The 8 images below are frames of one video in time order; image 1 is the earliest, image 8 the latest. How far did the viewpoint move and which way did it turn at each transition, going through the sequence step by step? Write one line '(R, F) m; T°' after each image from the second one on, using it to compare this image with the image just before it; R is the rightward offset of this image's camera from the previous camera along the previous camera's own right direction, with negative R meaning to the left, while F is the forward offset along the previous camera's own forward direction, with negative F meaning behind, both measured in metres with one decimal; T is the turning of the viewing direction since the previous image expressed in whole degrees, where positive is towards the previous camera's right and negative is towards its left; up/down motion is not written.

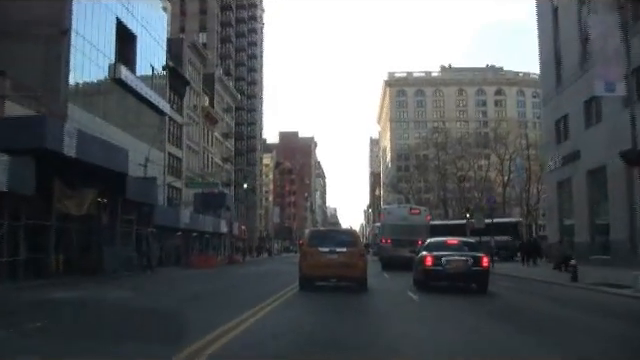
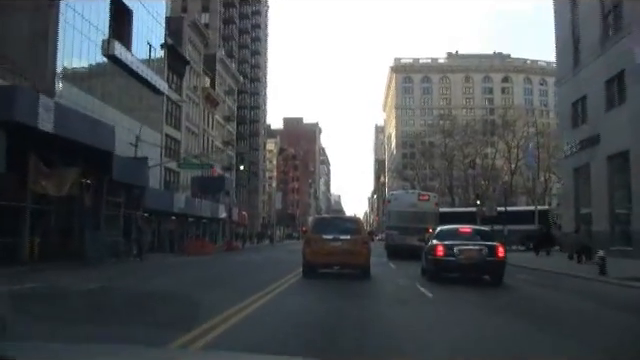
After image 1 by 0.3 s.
(+0.1, +2.3) m; 0°
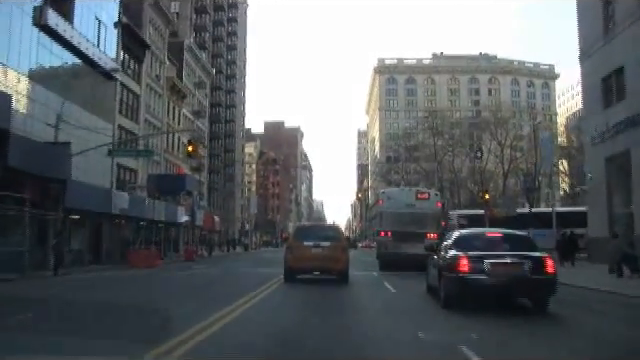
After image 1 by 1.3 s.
(+0.3, +7.5) m; +1°
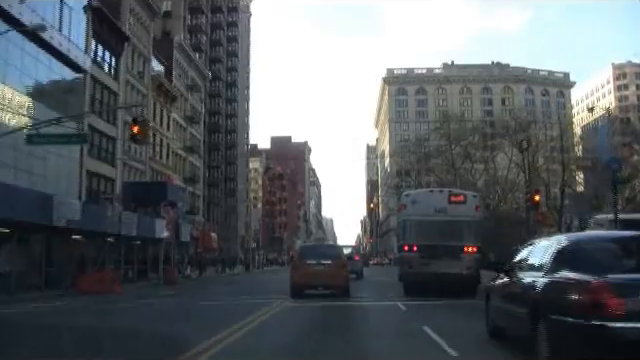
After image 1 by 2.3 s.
(+0.1, +7.5) m; -1°
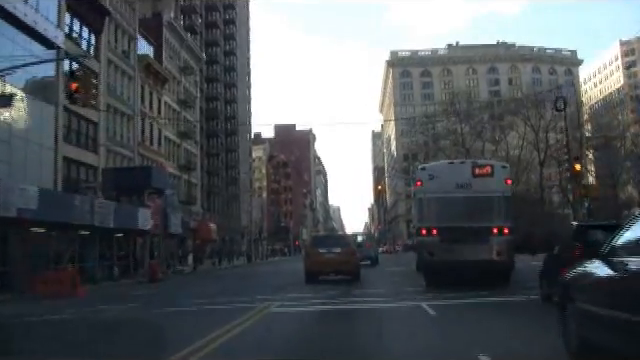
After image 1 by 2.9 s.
(+0.1, +4.2) m; 0°
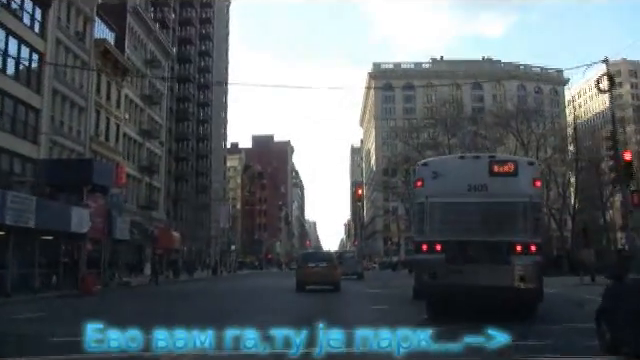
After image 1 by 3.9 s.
(+0.2, +5.5) m; +1°
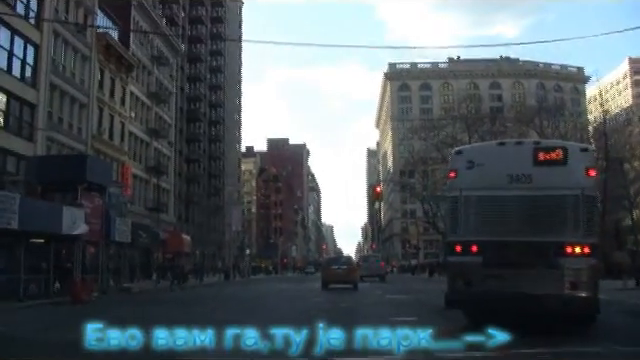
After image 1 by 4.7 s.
(0.0, +2.6) m; -1°
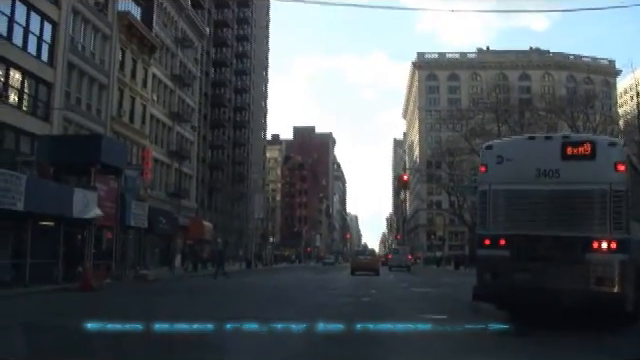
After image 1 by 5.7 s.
(+0.1, +1.3) m; -1°
